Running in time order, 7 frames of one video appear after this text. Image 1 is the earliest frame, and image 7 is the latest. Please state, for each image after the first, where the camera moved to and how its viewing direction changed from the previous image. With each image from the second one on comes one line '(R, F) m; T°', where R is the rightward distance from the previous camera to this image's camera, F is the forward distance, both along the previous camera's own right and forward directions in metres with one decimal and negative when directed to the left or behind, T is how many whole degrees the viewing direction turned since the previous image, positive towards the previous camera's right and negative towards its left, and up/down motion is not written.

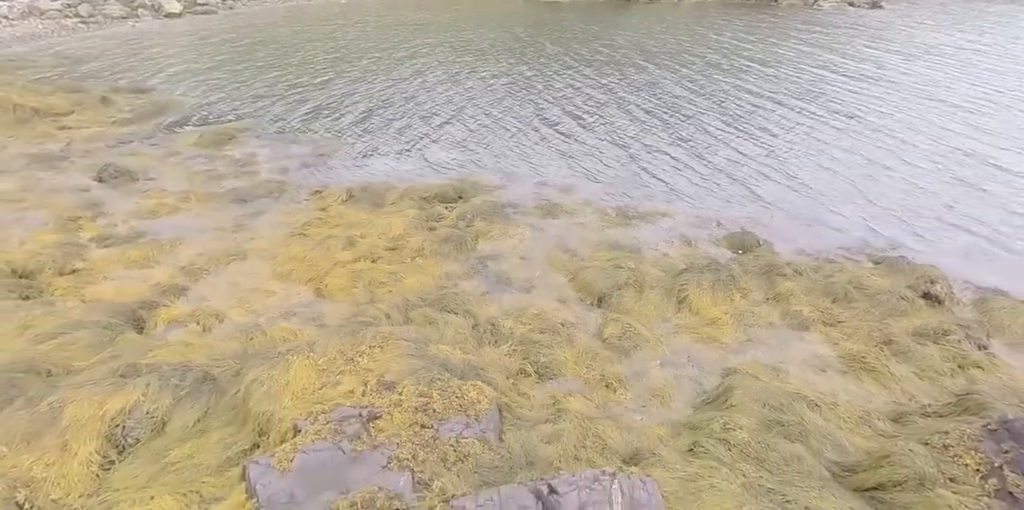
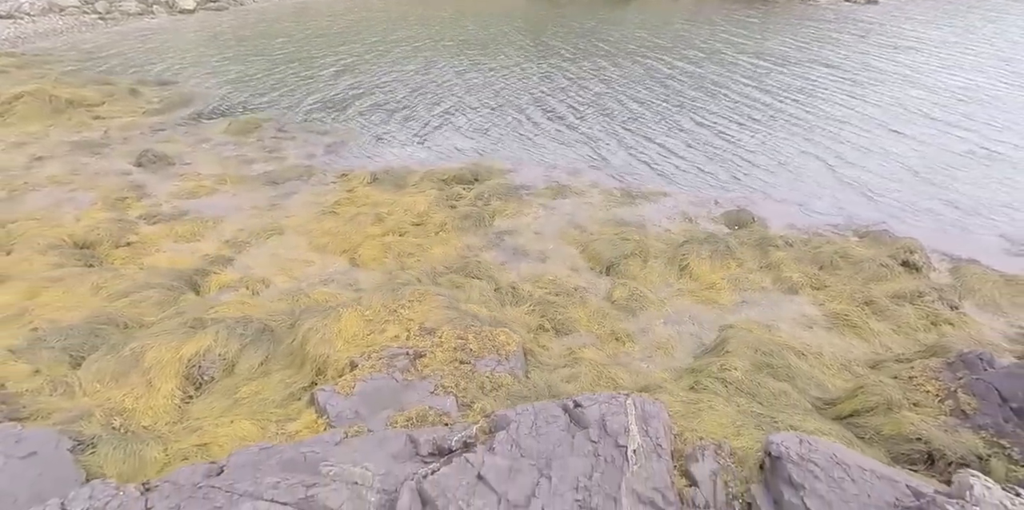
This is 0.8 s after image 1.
(-0.4, -1.0) m; 0°
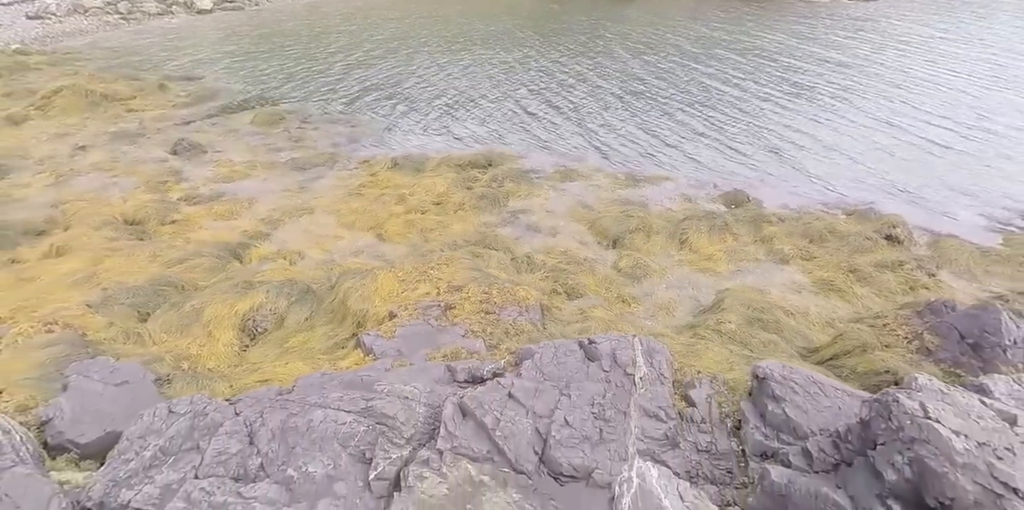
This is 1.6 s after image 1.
(-0.3, -1.0) m; 0°
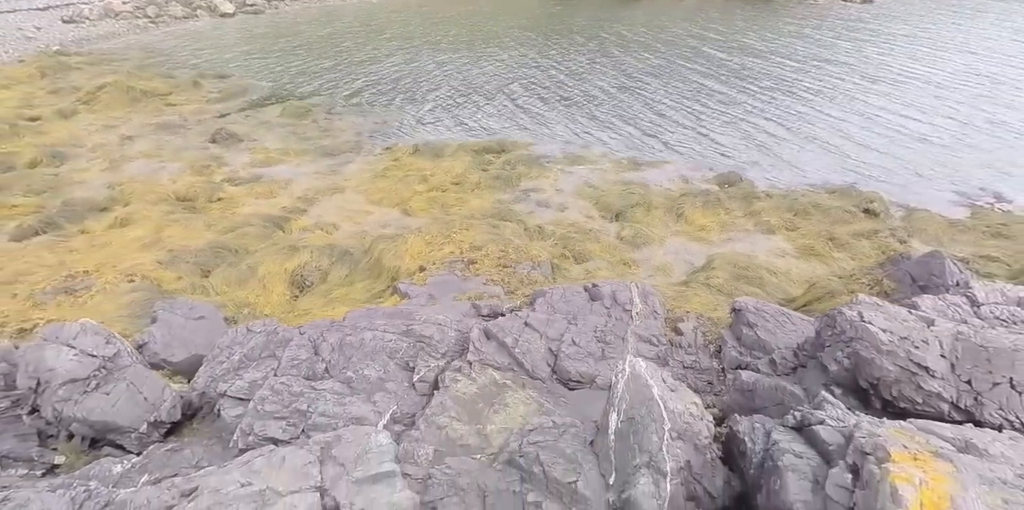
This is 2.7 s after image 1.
(-0.1, -1.3) m; -1°
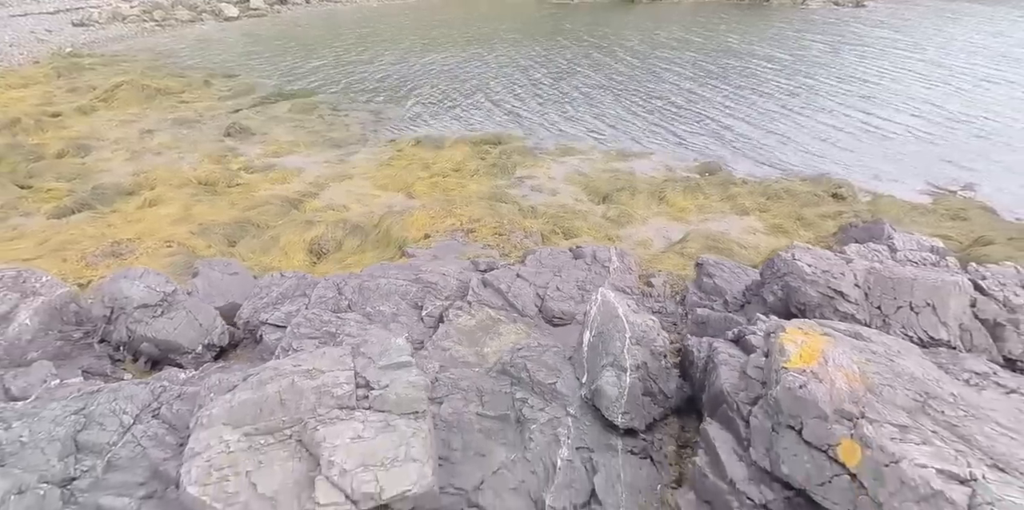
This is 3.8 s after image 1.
(+0.1, -1.3) m; 0°
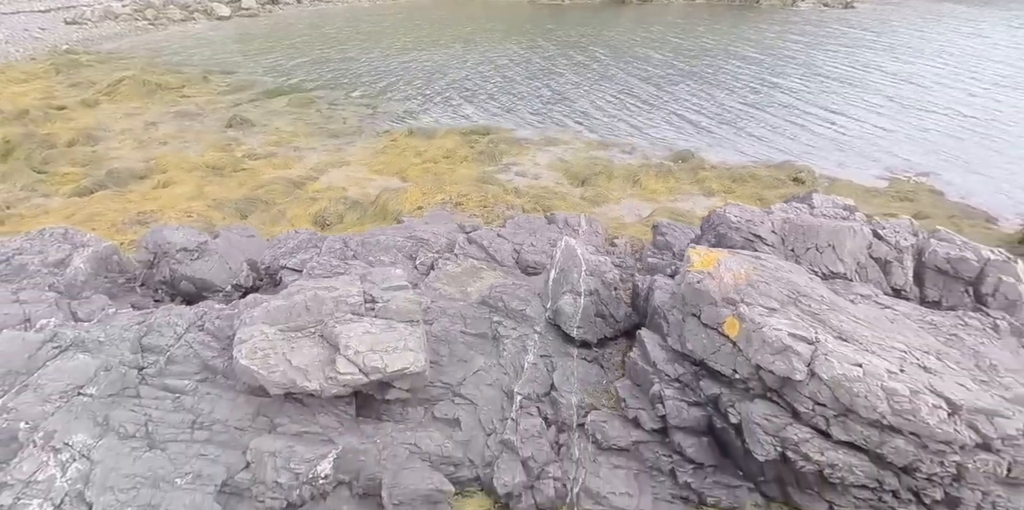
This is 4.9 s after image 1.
(+0.2, -1.5) m; +1°
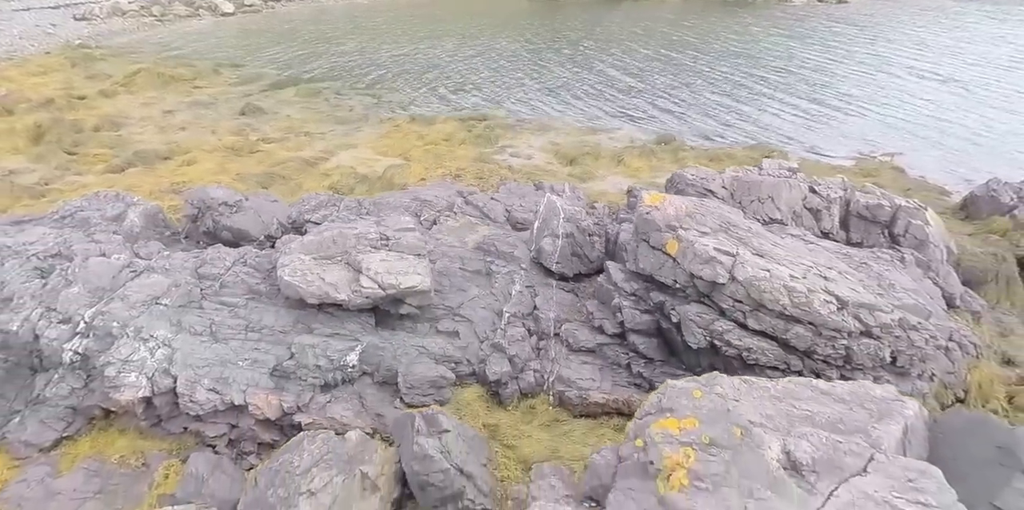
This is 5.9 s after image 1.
(+0.1, -1.5) m; 0°
